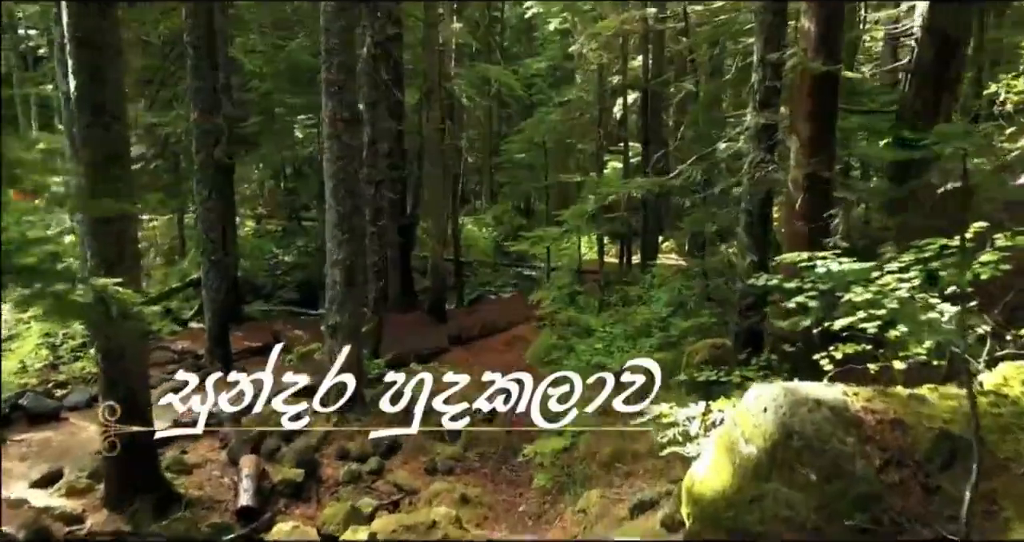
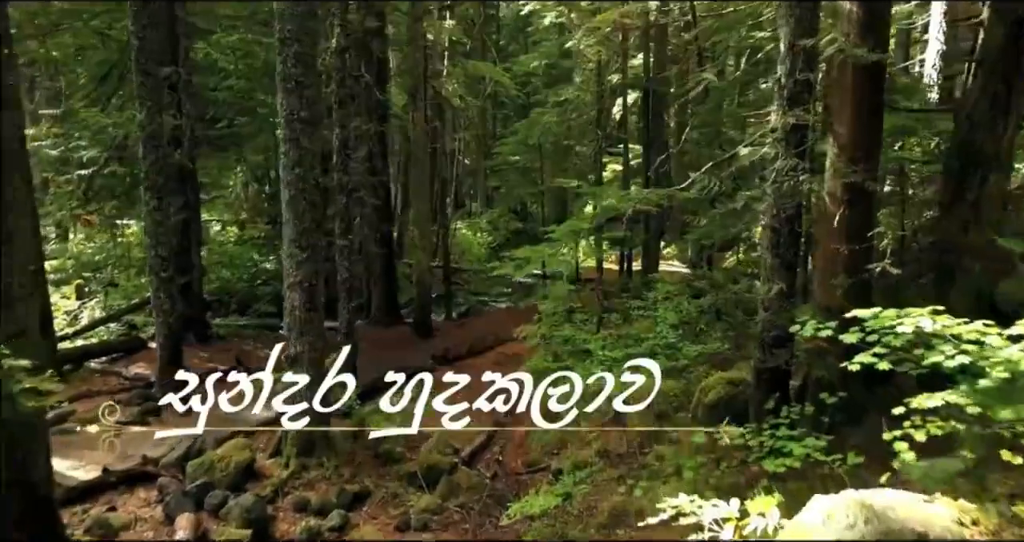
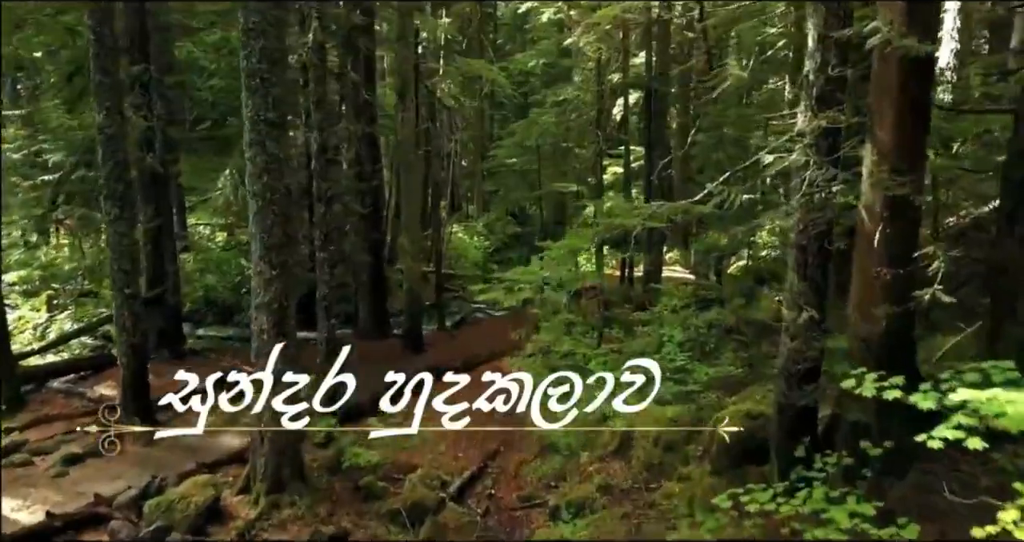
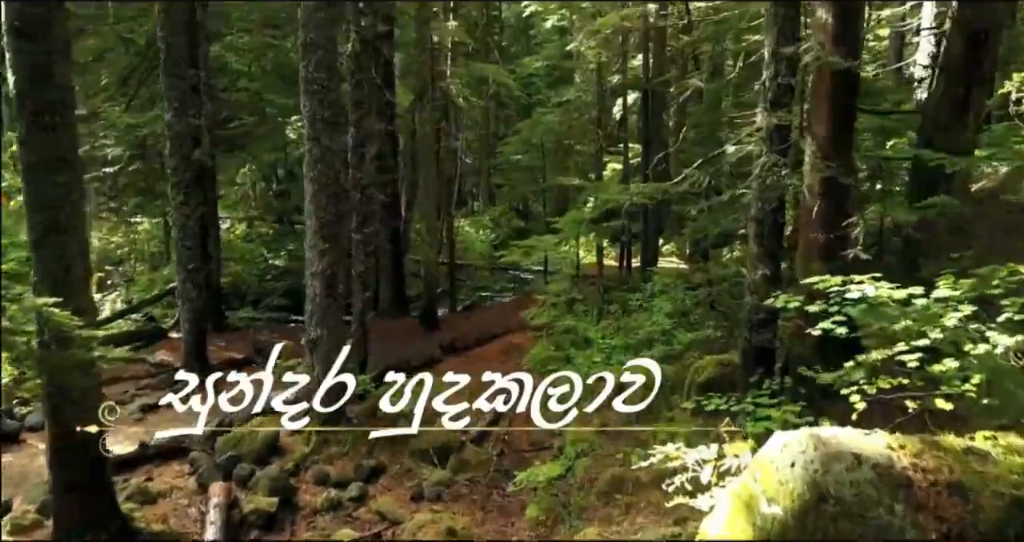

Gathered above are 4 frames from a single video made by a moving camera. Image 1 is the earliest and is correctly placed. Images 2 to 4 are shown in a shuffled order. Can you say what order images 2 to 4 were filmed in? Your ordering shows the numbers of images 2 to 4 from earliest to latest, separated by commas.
4, 2, 3
